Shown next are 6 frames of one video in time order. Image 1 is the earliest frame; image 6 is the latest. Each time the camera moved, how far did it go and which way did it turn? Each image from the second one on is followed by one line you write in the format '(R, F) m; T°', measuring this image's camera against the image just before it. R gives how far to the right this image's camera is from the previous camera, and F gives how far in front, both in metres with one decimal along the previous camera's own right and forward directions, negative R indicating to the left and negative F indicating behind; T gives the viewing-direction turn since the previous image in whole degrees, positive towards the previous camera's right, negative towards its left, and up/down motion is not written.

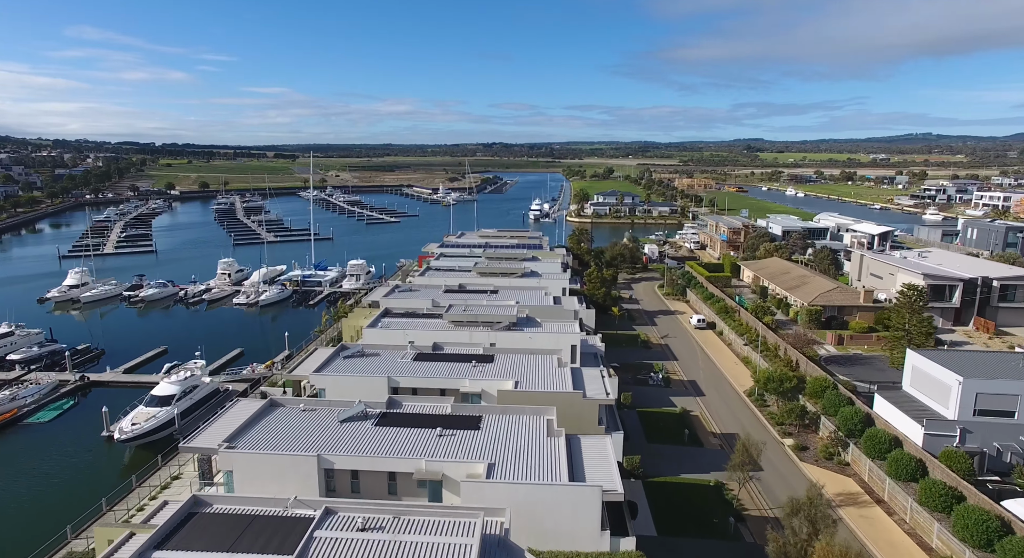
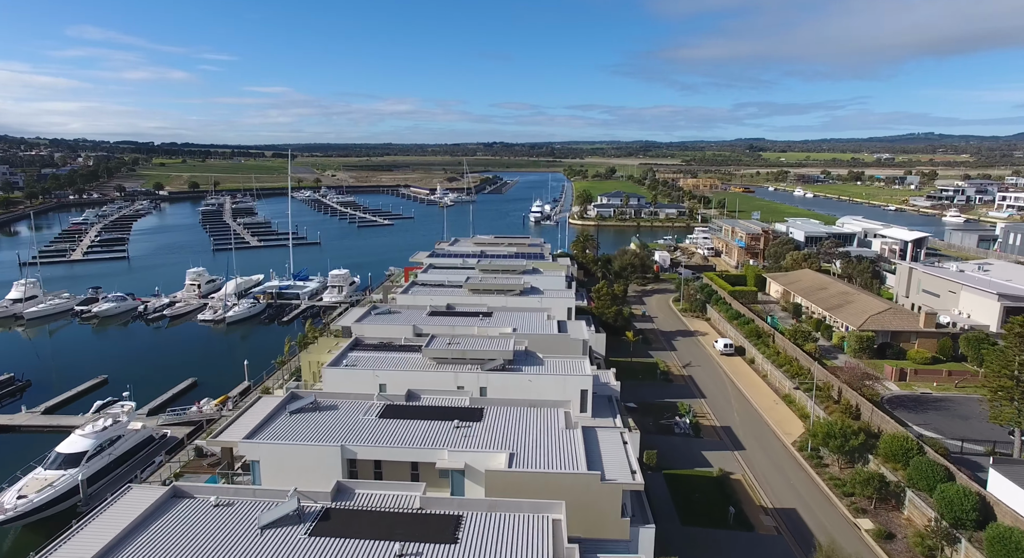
(+0.2, +4.3) m; 0°
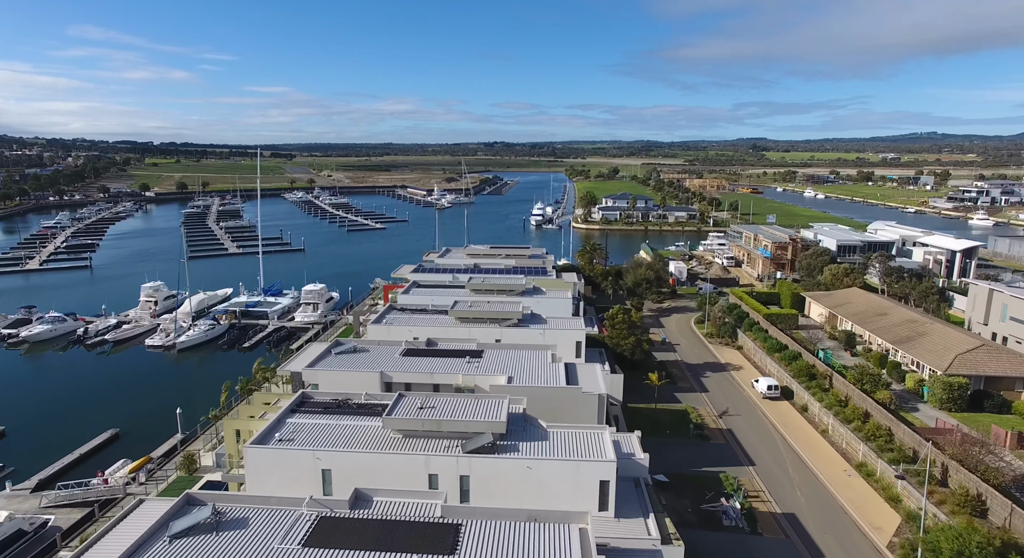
(+0.2, +5.0) m; 0°
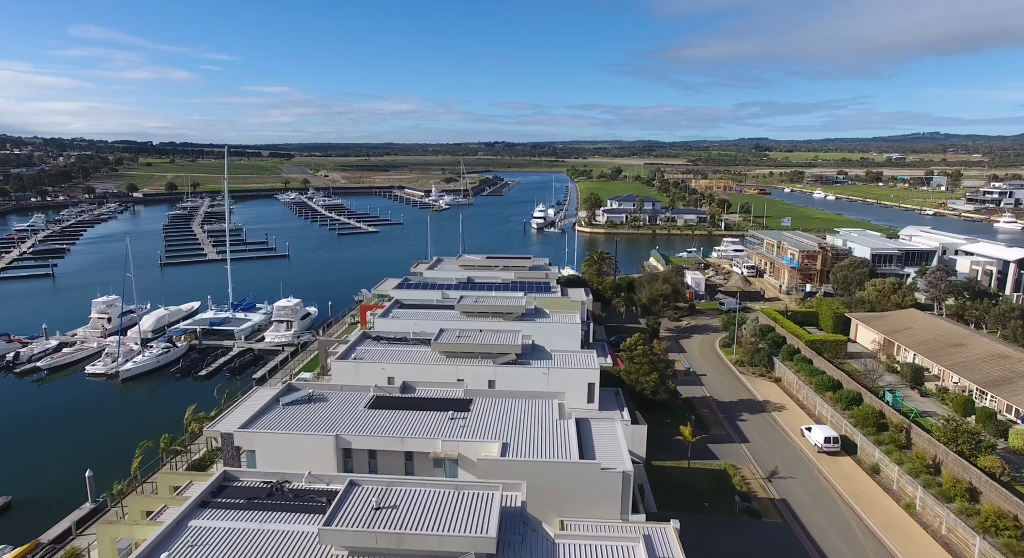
(+0.1, +4.3) m; 0°
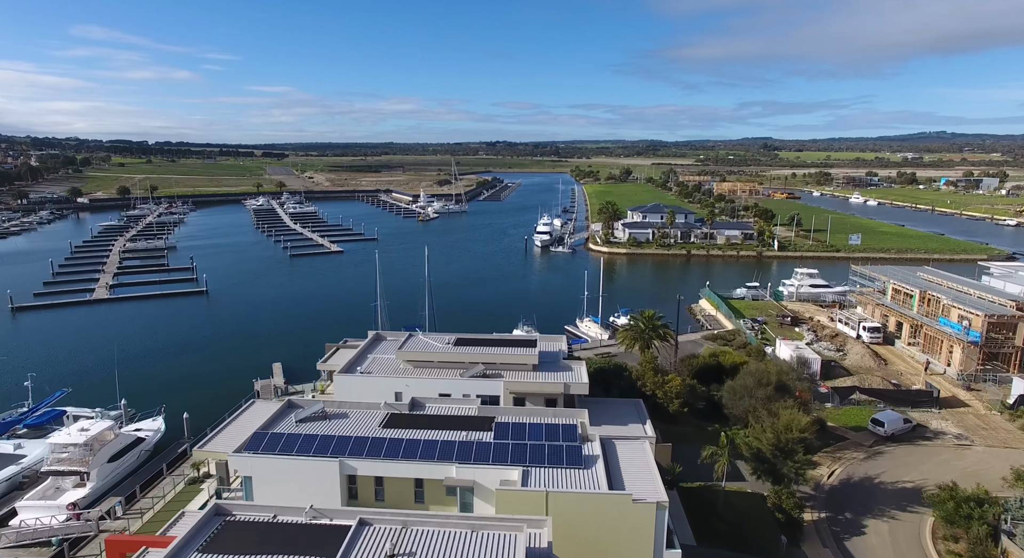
(+0.4, +15.7) m; 0°
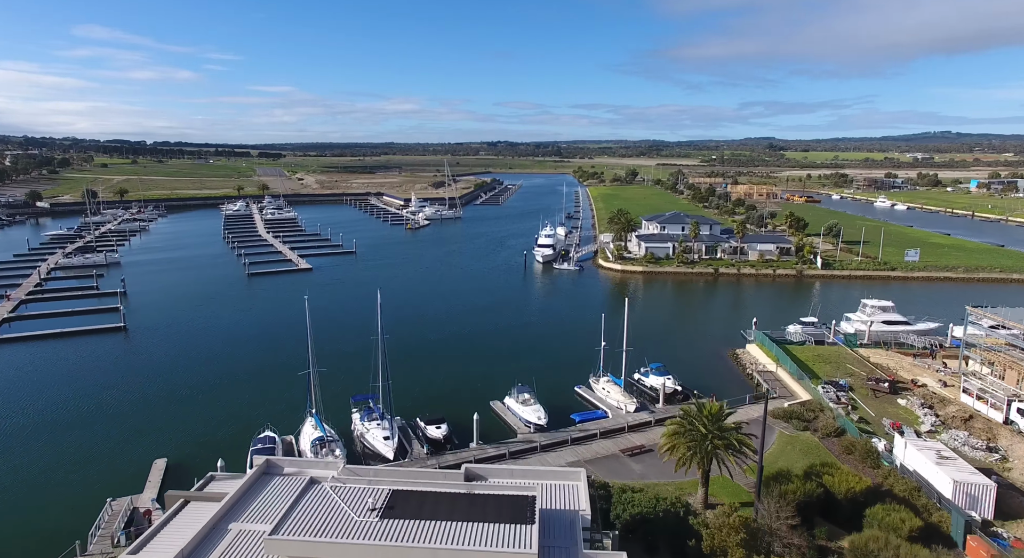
(+0.4, +9.1) m; 0°
